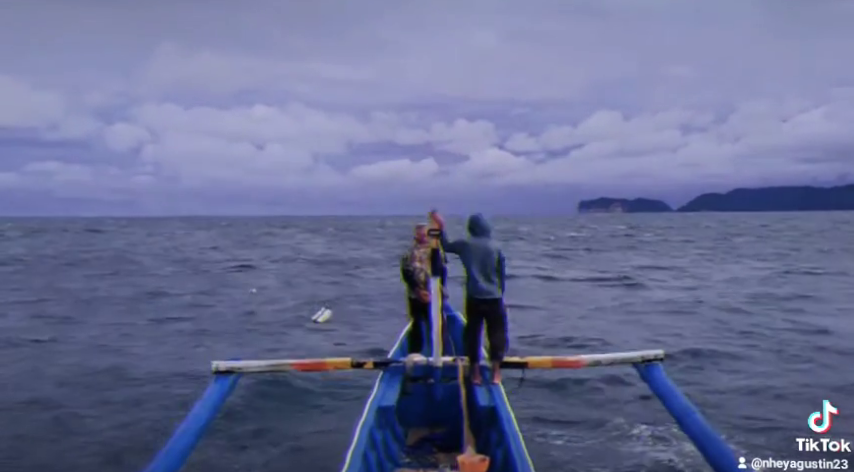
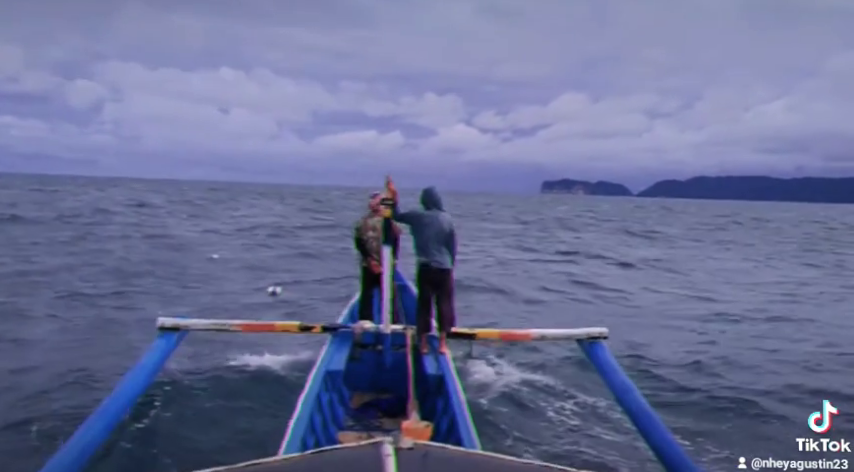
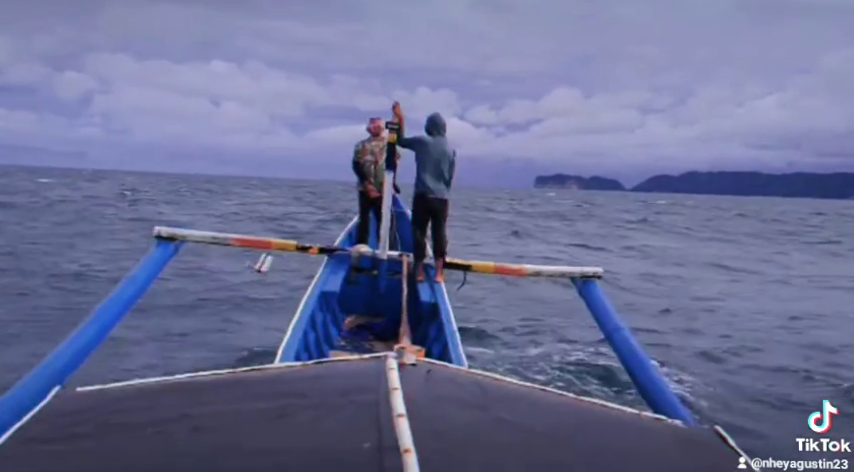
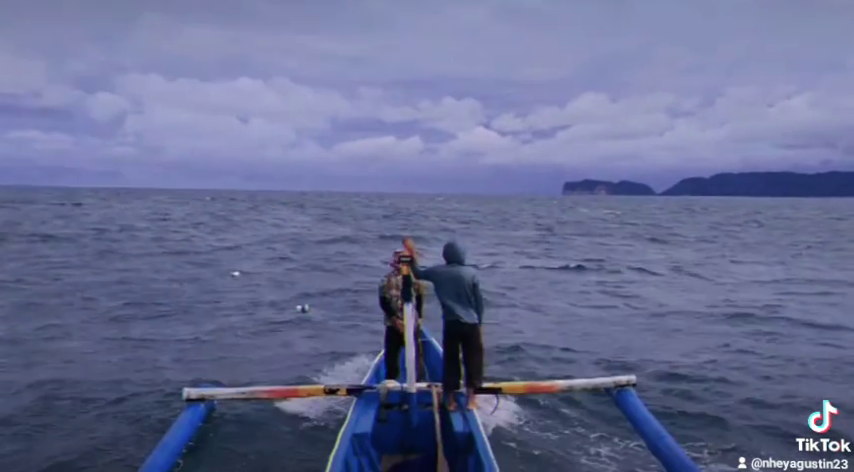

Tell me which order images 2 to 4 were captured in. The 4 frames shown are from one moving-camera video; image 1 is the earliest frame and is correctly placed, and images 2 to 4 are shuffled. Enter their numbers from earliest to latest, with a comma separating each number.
4, 2, 3
